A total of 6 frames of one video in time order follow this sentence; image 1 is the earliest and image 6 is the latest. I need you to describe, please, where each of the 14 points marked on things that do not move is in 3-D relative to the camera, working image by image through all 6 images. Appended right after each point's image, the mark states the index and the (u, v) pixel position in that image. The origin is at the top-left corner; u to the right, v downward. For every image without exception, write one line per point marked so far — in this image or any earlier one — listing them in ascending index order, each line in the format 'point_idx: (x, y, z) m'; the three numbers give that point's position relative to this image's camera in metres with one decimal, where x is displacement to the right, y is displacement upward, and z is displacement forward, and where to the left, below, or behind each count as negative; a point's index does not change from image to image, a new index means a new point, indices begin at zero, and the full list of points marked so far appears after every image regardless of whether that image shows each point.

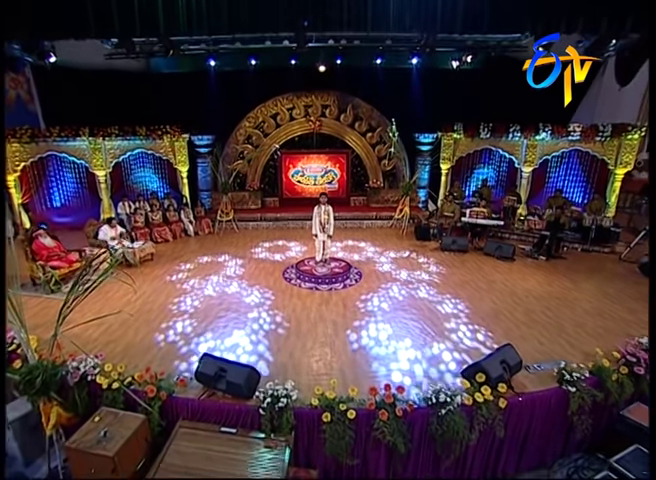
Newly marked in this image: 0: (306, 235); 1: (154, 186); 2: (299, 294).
0: (-0.6, +0.1, +10.9) m
1: (-5.9, +1.9, +11.9) m
2: (-0.5, -1.0, +6.6) m
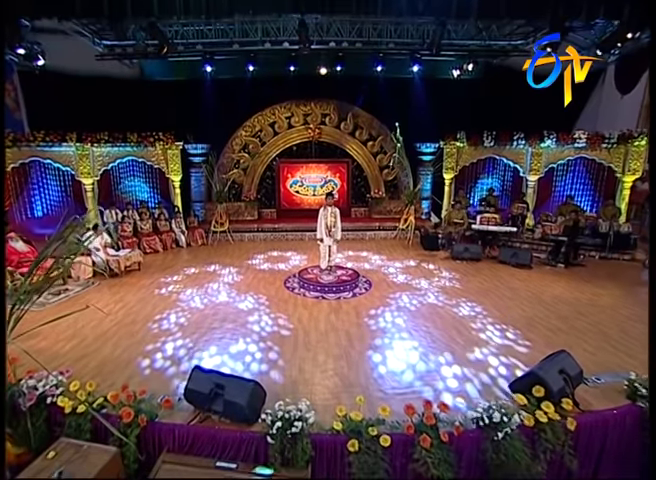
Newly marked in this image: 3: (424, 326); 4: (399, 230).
0: (-0.6, -0.2, +10.3) m
1: (-5.9, +1.4, +11.2) m
2: (-0.4, -1.1, +5.9) m
3: (+1.5, -1.3, +5.2) m
4: (+2.3, +0.3, +11.0) m
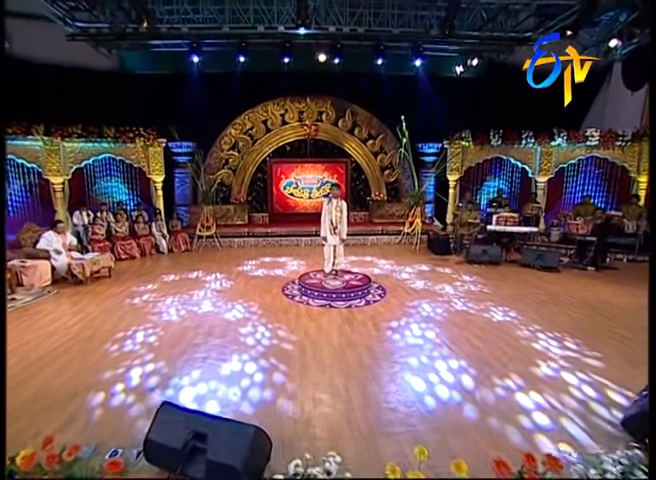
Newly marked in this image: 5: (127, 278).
0: (-0.6, -0.3, +9.3) m
1: (-6.0, +1.2, +10.1) m
2: (-0.3, -1.0, +4.9) m
3: (+1.6, -1.2, +4.2) m
4: (+2.2, +0.2, +10.2) m
5: (-3.8, -0.7, +6.7) m
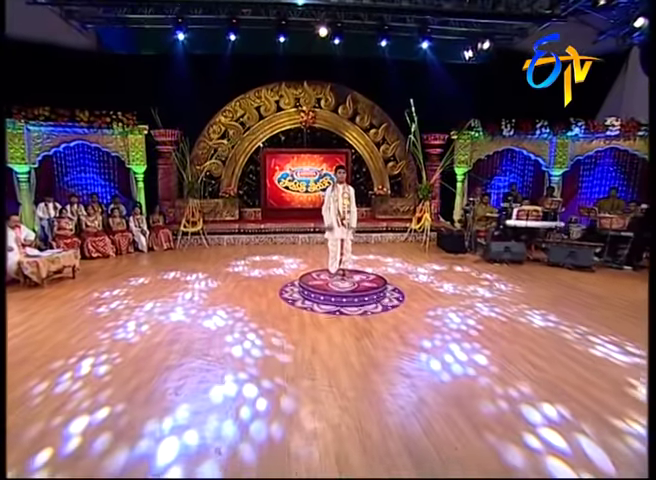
0: (-0.6, -0.2, +8.3) m
1: (-6.0, +1.3, +9.1) m
2: (-0.2, -0.9, +4.0) m
3: (+1.7, -1.1, +3.3) m
4: (+2.2, +0.2, +9.3) m
5: (-3.8, -0.6, +5.7) m
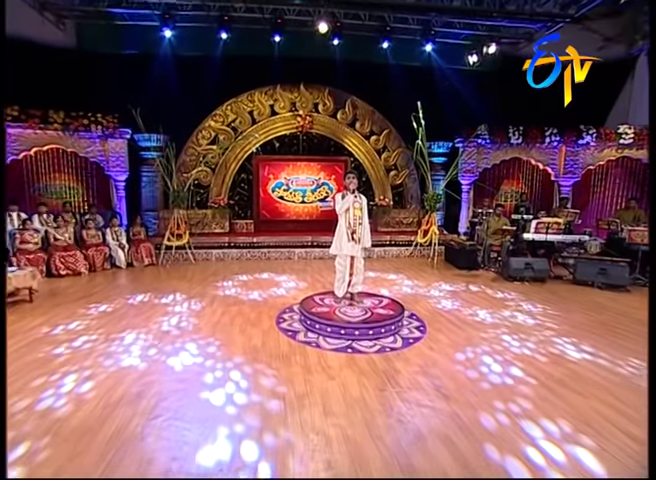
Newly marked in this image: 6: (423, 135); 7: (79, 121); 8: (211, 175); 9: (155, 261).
0: (-0.7, -0.6, +7.6) m
1: (-6.0, +1.0, +8.2) m
2: (-0.1, -1.1, +3.2) m
3: (+1.9, -1.3, +2.6) m
4: (+2.1, -0.1, +8.6) m
5: (-3.7, -0.9, +4.8) m
6: (+2.5, +2.8, +9.3) m
7: (-5.5, +2.6, +7.6) m
8: (-3.0, +1.7, +9.0) m
9: (-3.8, -0.5, +7.7) m
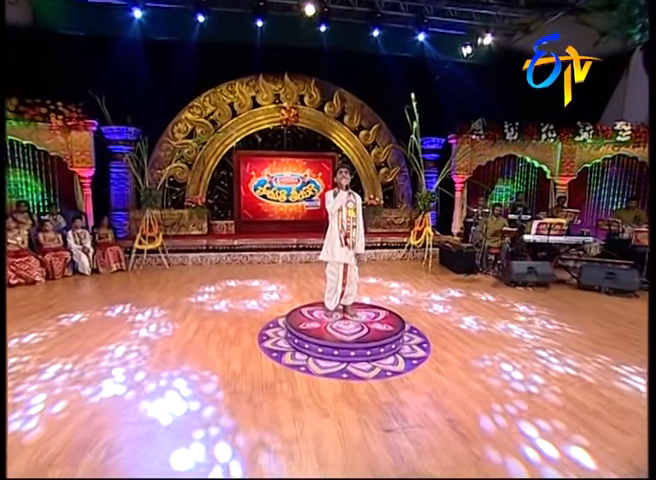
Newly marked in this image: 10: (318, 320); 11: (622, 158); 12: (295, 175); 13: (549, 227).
0: (-0.9, -0.6, +7.0) m
1: (-6.3, +0.9, +7.4) m
2: (-0.1, -1.2, +2.7) m
3: (+1.8, -1.4, +2.1) m
4: (+1.8, -0.2, +8.1) m
5: (-3.8, -0.9, +4.1) m
6: (+2.1, +2.7, +8.8) m
7: (-5.7, +2.6, +6.8) m
8: (-3.3, +1.6, +8.3) m
9: (-4.1, -0.5, +7.0) m
10: (-0.1, -0.8, +3.7) m
11: (+7.5, +2.1, +9.0) m
12: (-0.8, +1.6, +8.7) m
13: (+3.9, +0.2, +6.3) m
